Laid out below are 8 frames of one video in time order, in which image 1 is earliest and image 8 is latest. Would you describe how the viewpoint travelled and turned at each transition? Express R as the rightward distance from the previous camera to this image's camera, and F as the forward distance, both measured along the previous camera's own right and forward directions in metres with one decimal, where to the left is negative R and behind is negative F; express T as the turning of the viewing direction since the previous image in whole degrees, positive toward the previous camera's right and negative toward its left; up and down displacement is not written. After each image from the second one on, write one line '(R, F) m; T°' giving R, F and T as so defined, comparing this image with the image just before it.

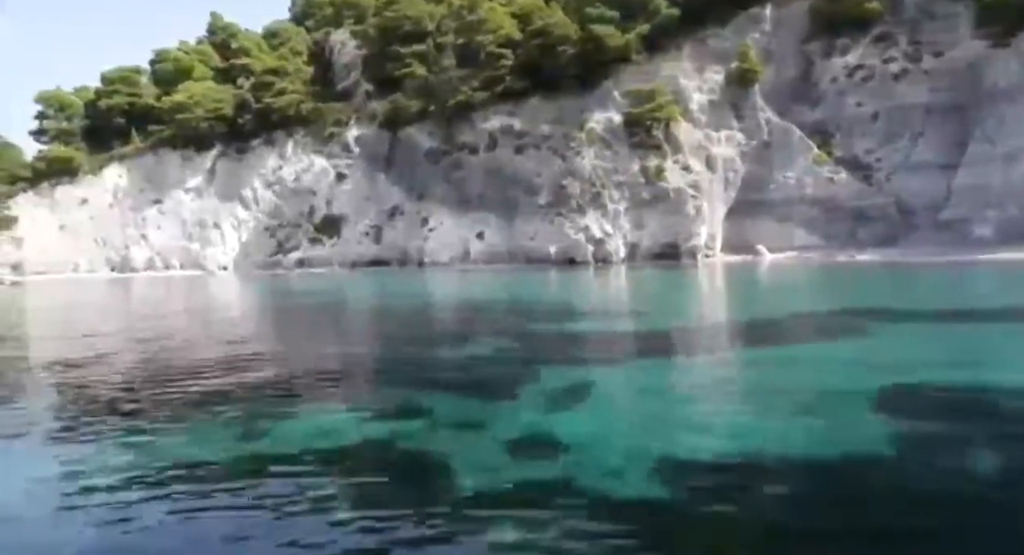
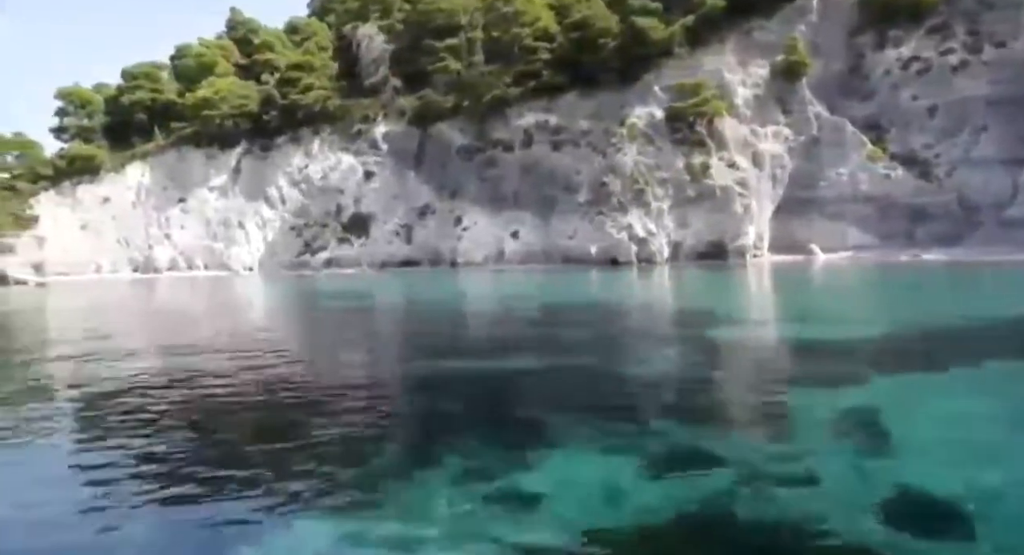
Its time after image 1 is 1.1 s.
(-1.2, +0.9) m; 0°
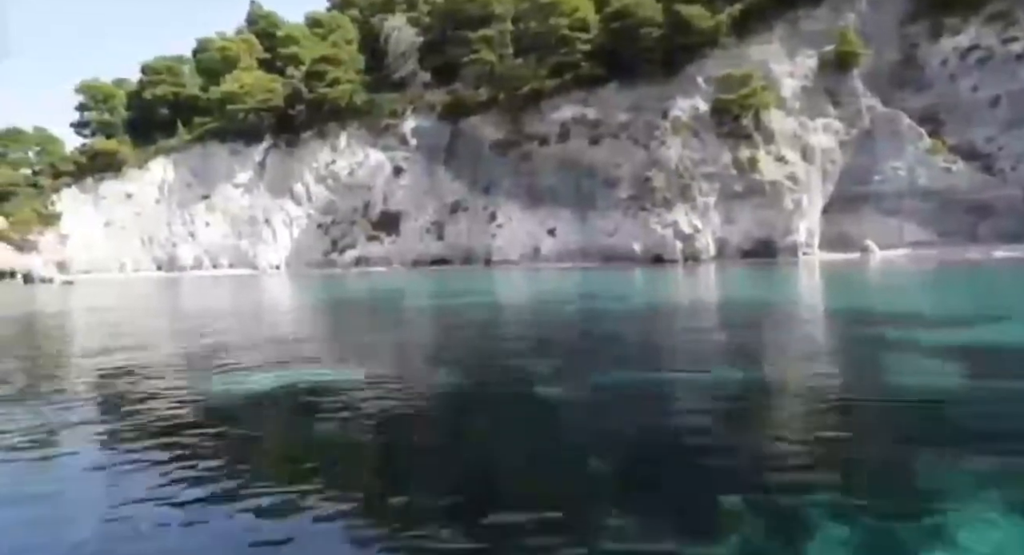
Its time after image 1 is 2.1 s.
(-1.1, +0.9) m; 0°
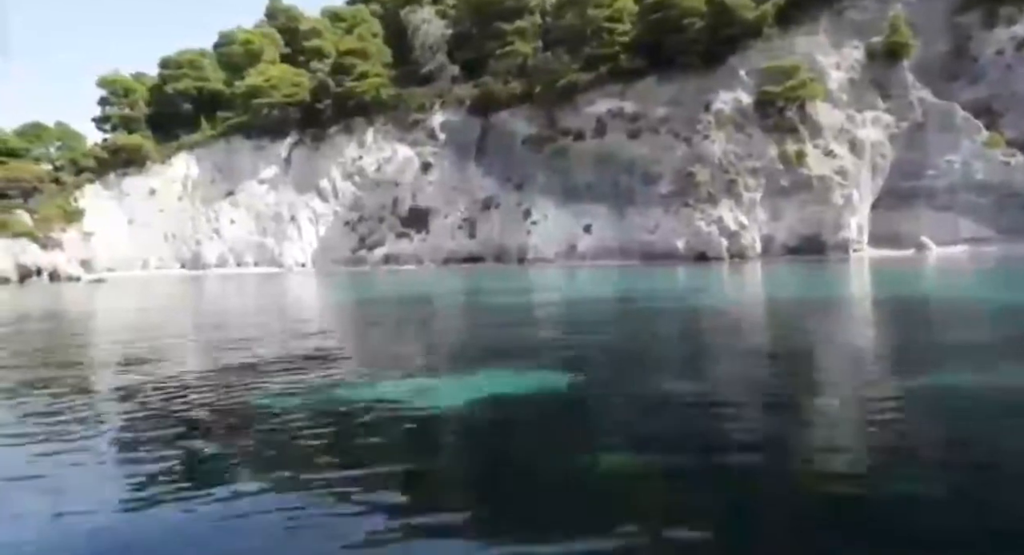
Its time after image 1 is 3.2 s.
(-1.1, +0.7) m; 0°
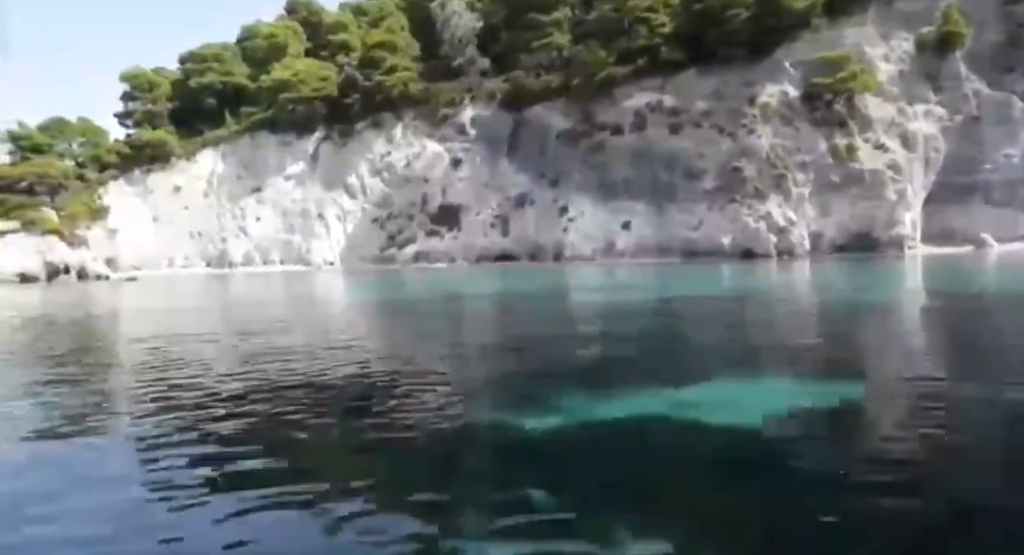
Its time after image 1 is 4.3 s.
(-1.1, +0.7) m; 0°
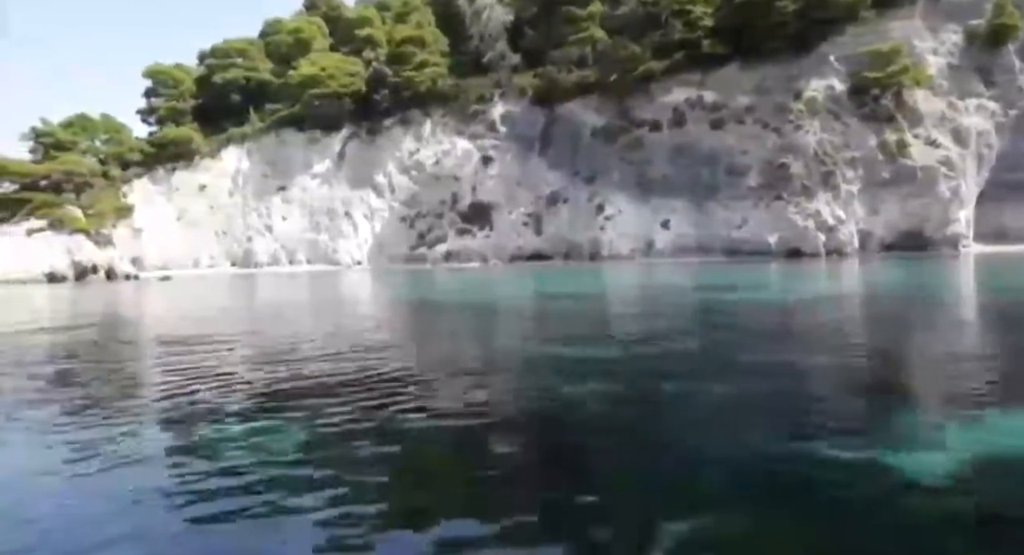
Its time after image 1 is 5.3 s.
(-1.1, +0.7) m; 0°
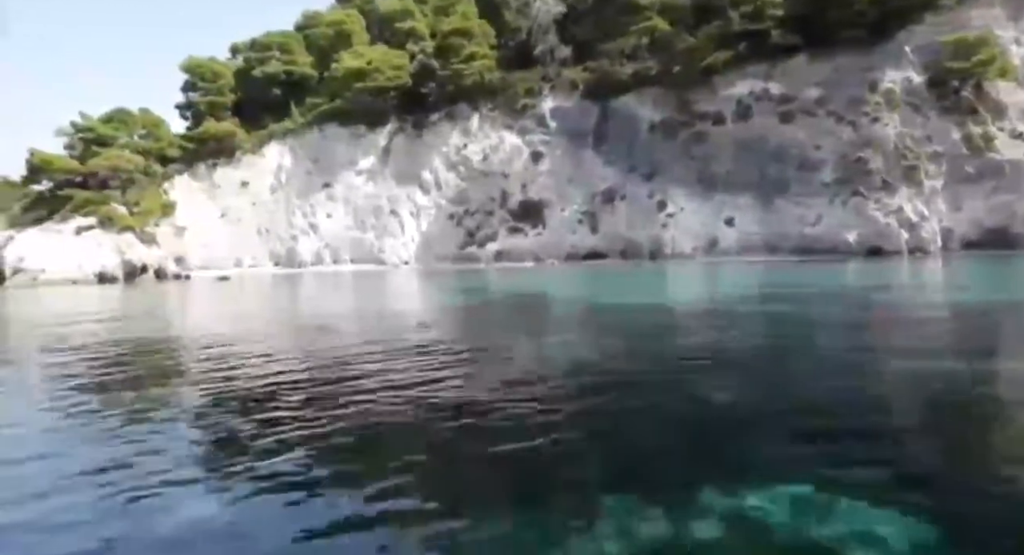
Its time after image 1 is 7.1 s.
(-1.8, +1.0) m; 0°
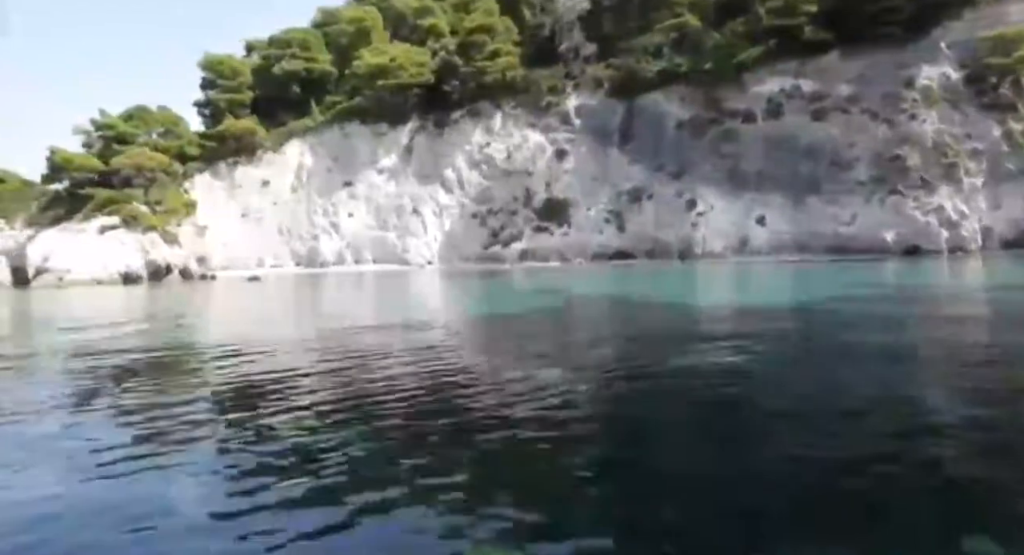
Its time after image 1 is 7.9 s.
(-0.9, +0.4) m; 0°
